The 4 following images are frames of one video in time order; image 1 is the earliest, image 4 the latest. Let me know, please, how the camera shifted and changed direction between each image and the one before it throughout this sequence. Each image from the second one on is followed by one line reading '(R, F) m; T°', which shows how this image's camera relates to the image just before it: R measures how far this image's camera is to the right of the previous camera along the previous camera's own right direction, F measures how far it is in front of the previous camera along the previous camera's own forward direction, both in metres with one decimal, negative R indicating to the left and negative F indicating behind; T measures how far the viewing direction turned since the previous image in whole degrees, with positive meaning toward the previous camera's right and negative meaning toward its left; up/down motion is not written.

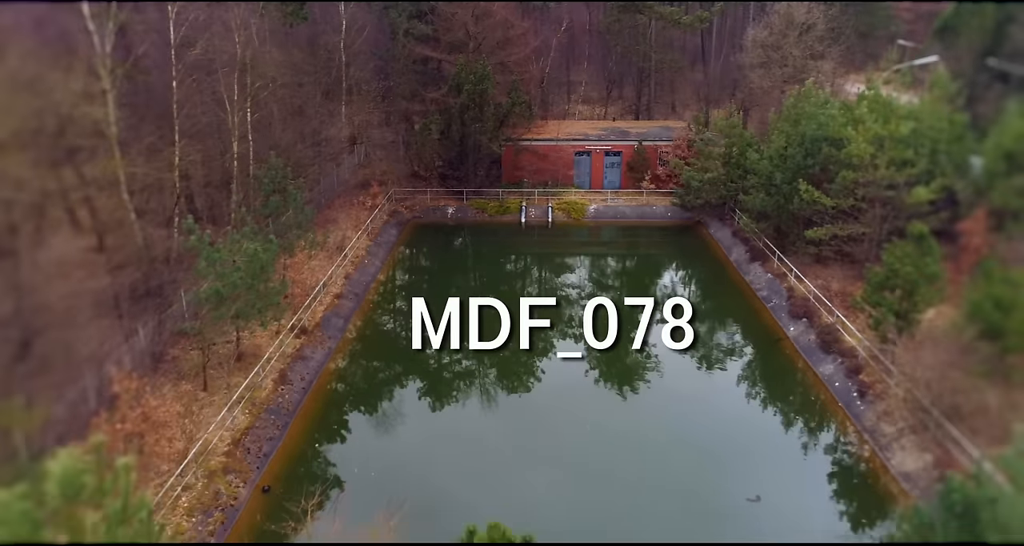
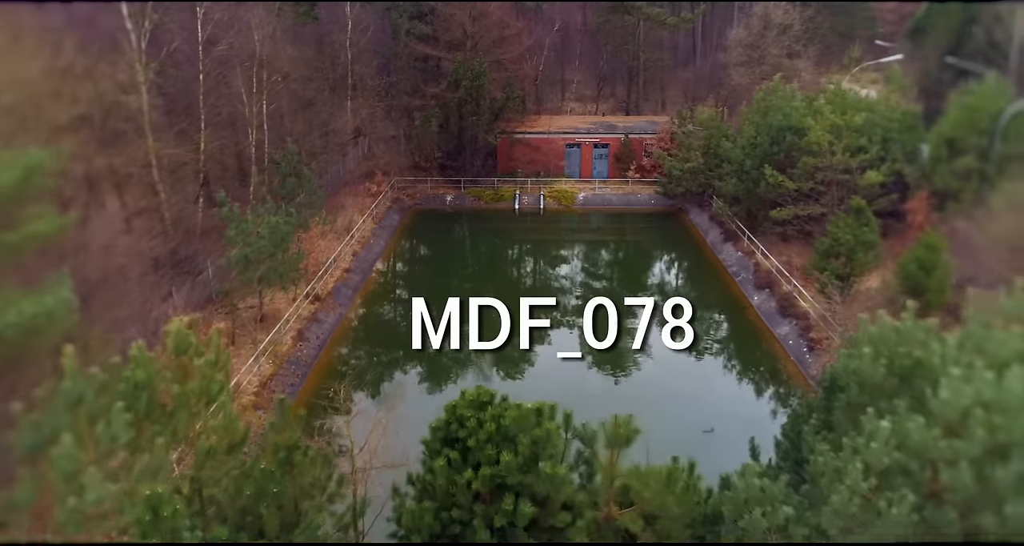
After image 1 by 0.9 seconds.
(+0.1, -1.5) m; 0°
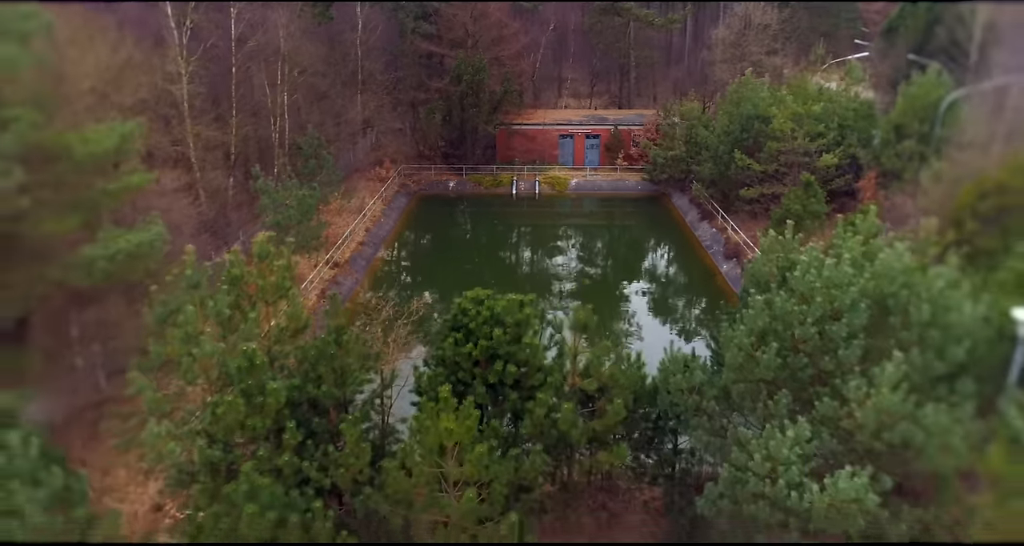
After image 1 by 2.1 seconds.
(+0.1, -1.9) m; 0°
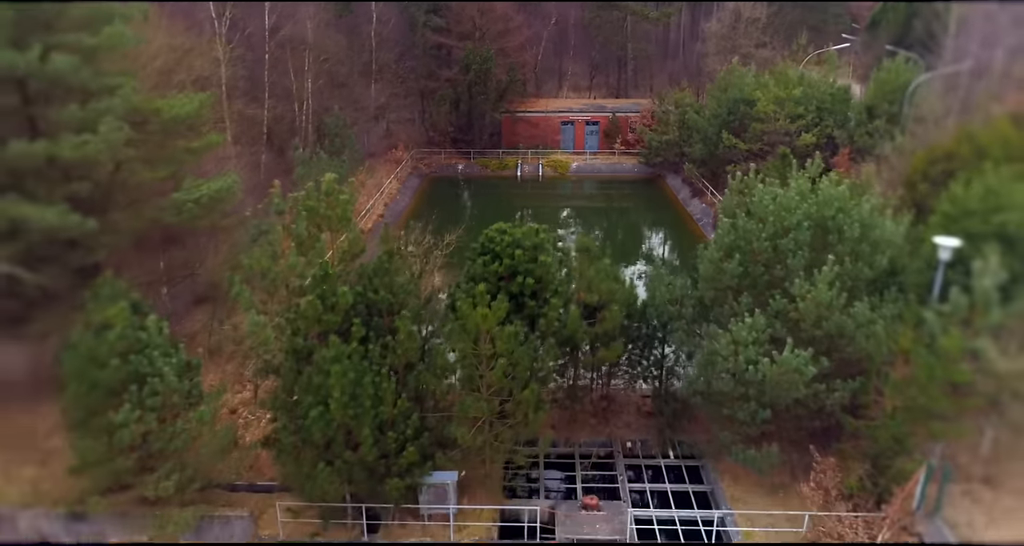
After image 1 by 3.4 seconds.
(-0.2, -1.7) m; 0°
